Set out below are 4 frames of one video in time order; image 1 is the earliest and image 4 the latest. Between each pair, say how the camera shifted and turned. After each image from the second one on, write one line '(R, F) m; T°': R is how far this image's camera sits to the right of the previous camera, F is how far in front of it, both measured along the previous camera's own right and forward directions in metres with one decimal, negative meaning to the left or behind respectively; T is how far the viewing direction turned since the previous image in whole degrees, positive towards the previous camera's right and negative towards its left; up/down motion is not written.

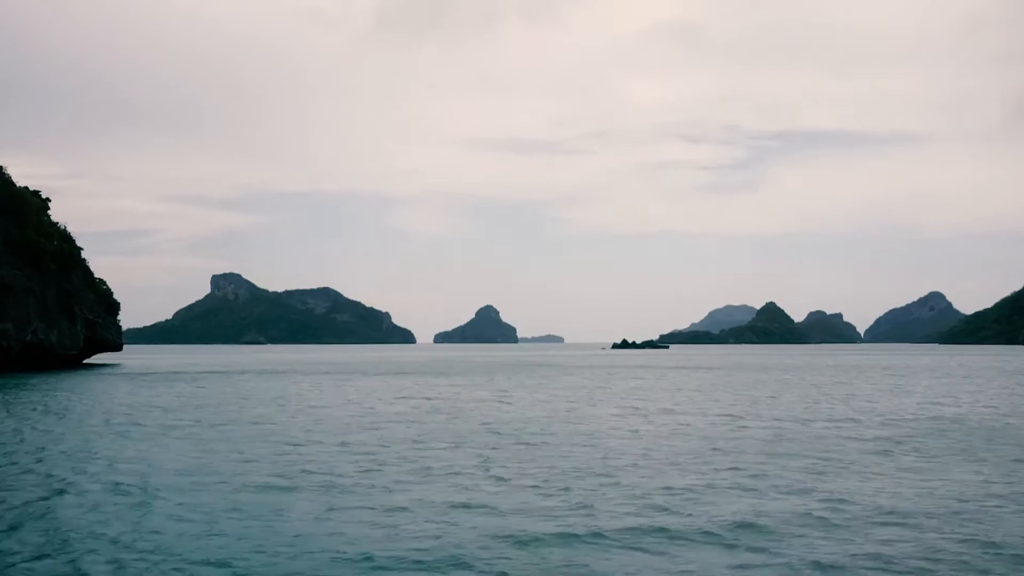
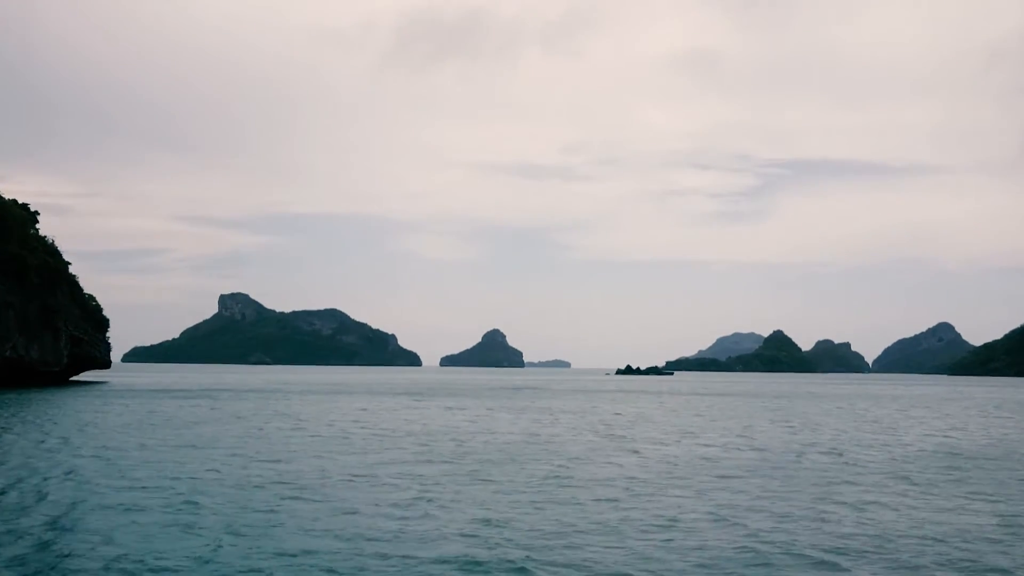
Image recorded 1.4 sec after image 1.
(+0.9, +1.3) m; -1°
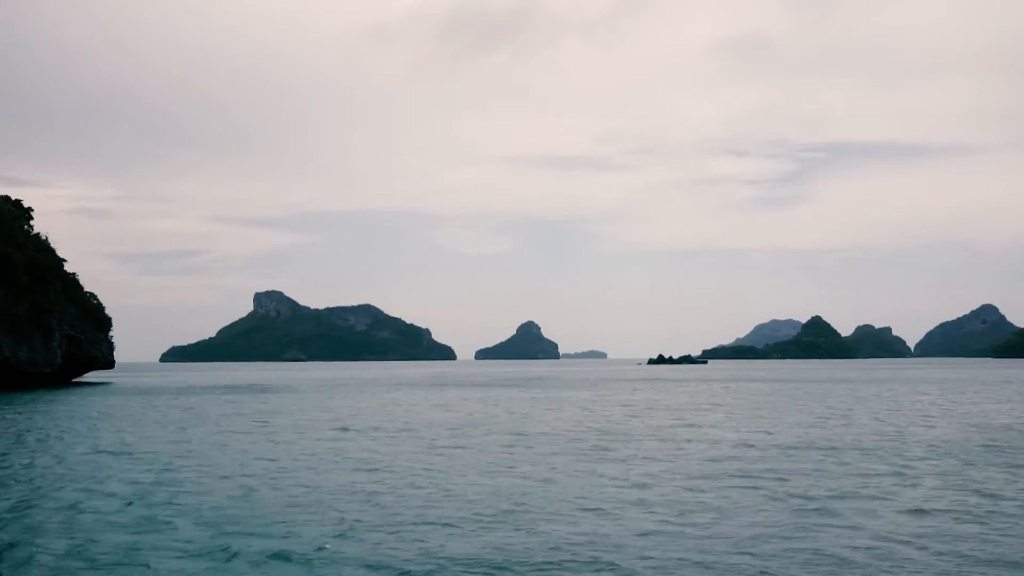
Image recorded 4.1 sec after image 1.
(+1.6, +3.0) m; -2°
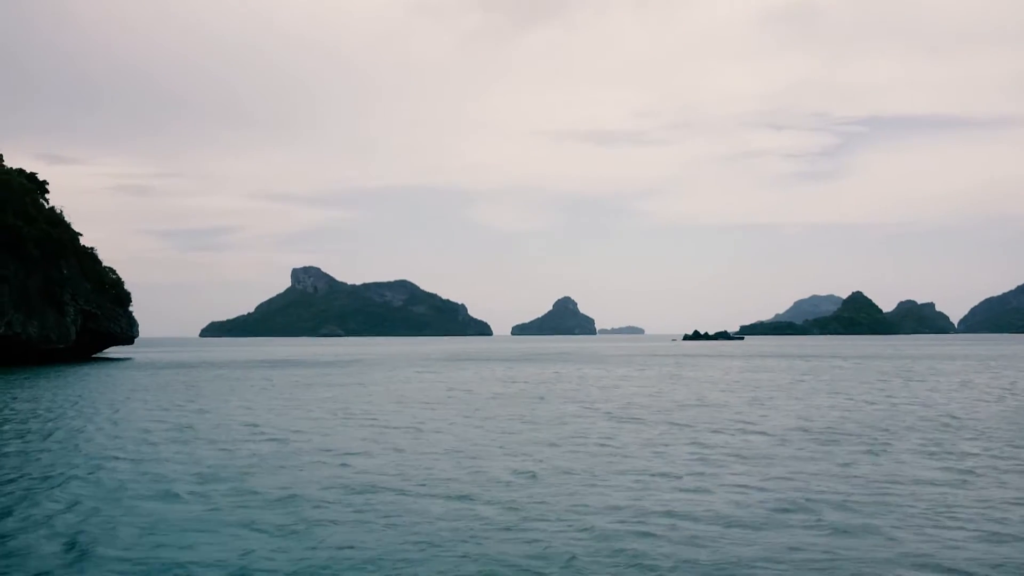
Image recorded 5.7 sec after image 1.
(+0.9, +2.1) m; -3°
